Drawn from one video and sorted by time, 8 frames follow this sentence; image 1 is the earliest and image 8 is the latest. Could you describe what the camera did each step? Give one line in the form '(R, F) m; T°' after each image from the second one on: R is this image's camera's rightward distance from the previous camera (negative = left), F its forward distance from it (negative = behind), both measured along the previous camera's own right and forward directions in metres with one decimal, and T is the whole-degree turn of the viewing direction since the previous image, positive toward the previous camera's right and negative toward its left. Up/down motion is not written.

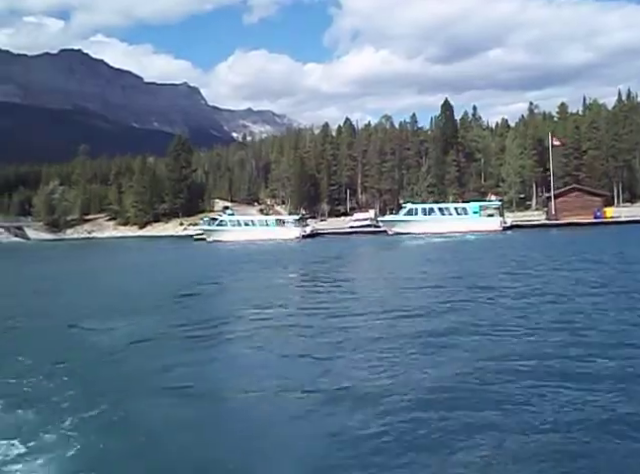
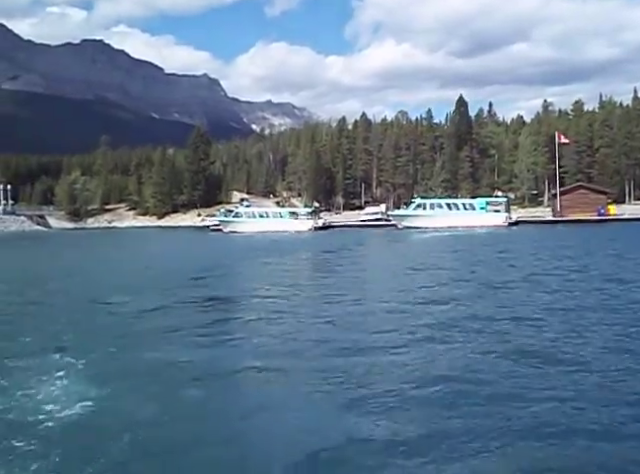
(+0.4, -1.6) m; -1°
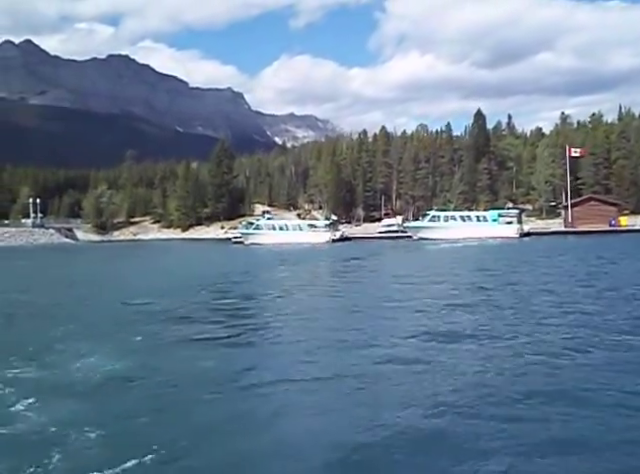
(+0.4, -1.6) m; -2°
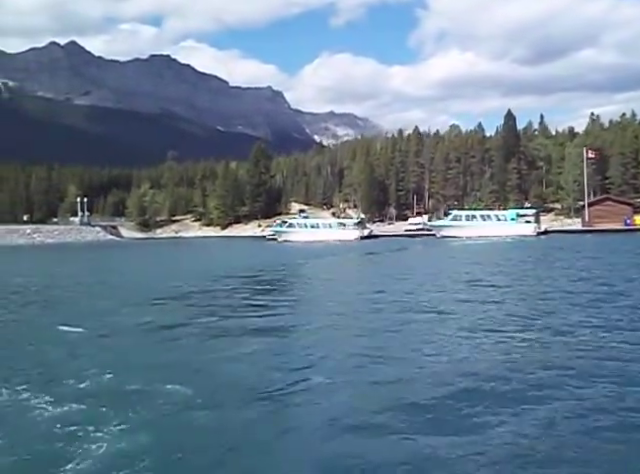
(+0.8, -3.2) m; -3°
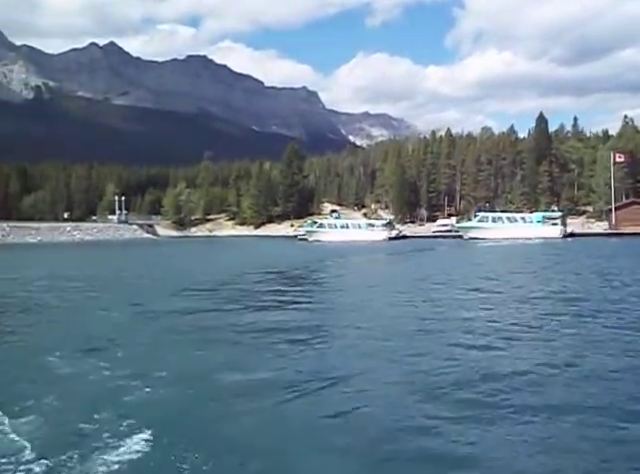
(+0.3, -1.4) m; -3°
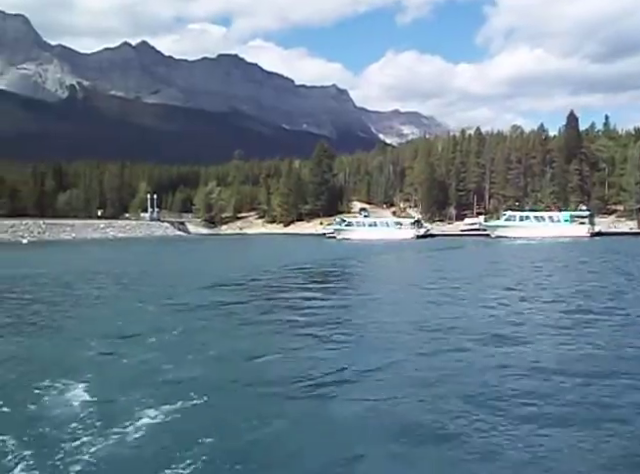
(+0.1, -0.8) m; -2°
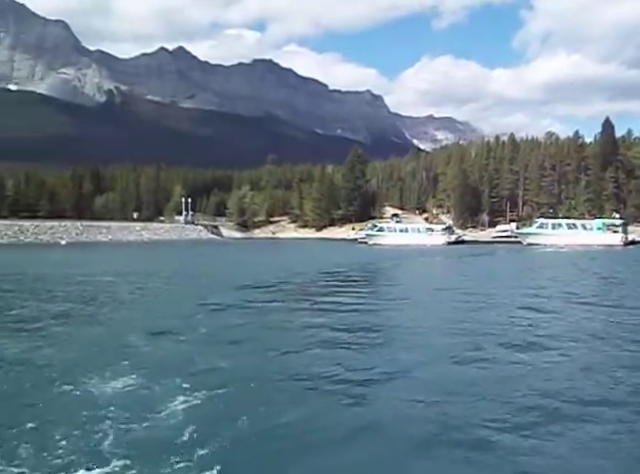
(+0.1, -0.5) m; -3°
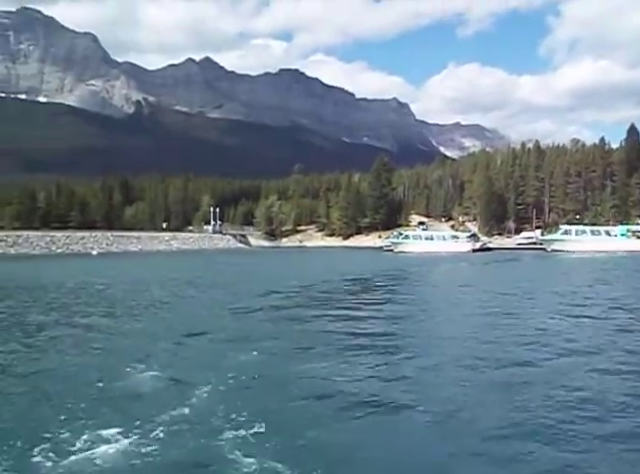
(+0.1, -1.2) m; -2°
